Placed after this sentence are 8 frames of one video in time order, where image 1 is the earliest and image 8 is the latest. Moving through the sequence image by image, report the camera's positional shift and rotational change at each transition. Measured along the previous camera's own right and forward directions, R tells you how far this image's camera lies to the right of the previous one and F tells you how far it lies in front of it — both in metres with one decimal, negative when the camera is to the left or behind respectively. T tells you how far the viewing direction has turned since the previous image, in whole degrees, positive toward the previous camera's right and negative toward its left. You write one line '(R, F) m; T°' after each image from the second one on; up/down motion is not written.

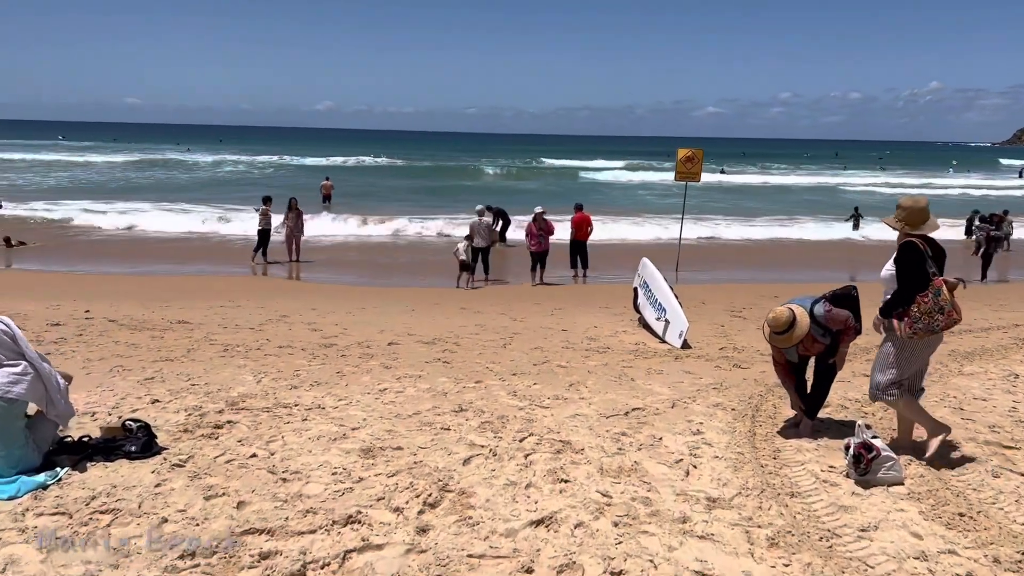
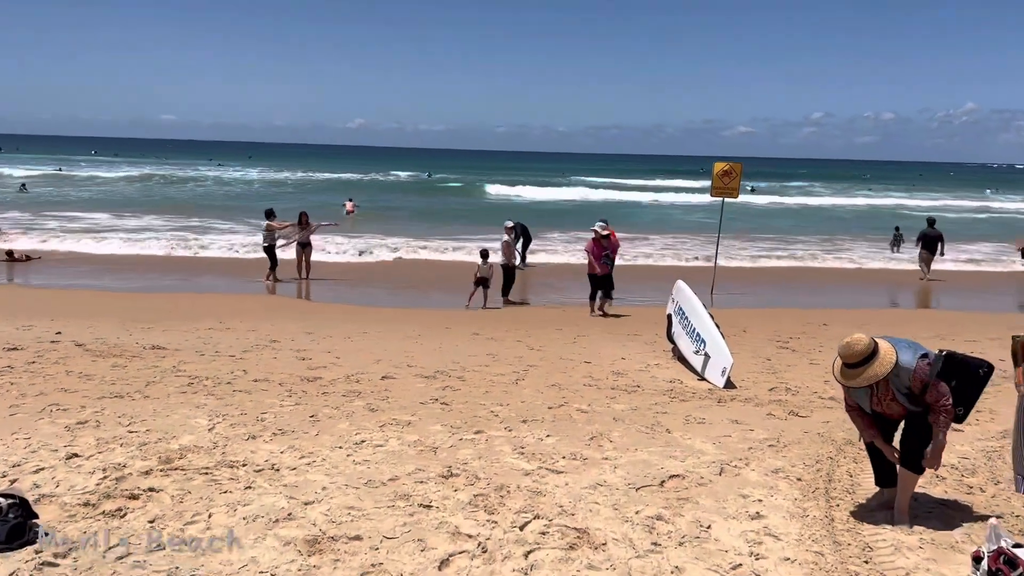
(+0.1, +1.0) m; -2°
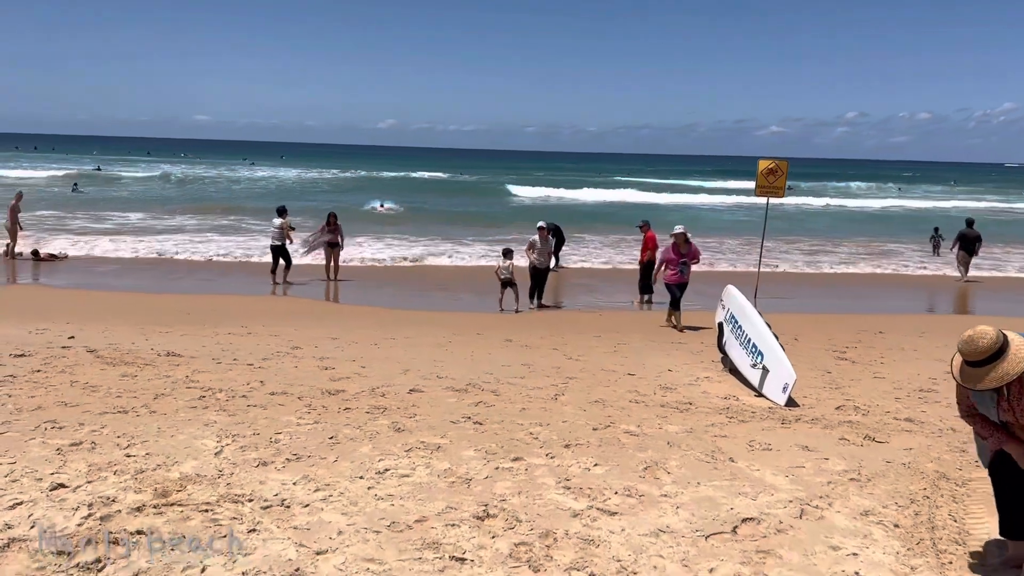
(-0.1, +0.5) m; -2°
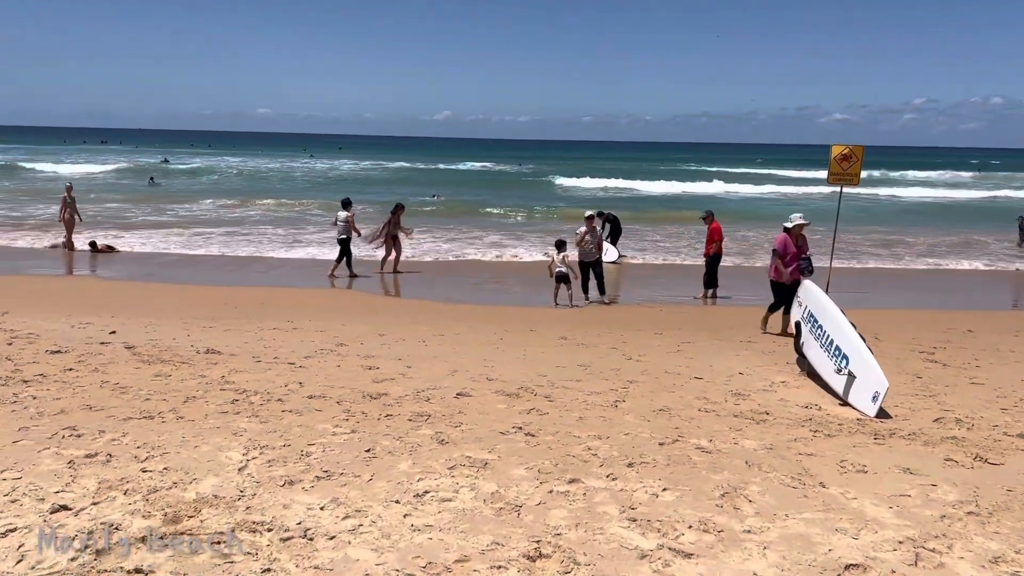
(0.0, +0.5) m; -4°
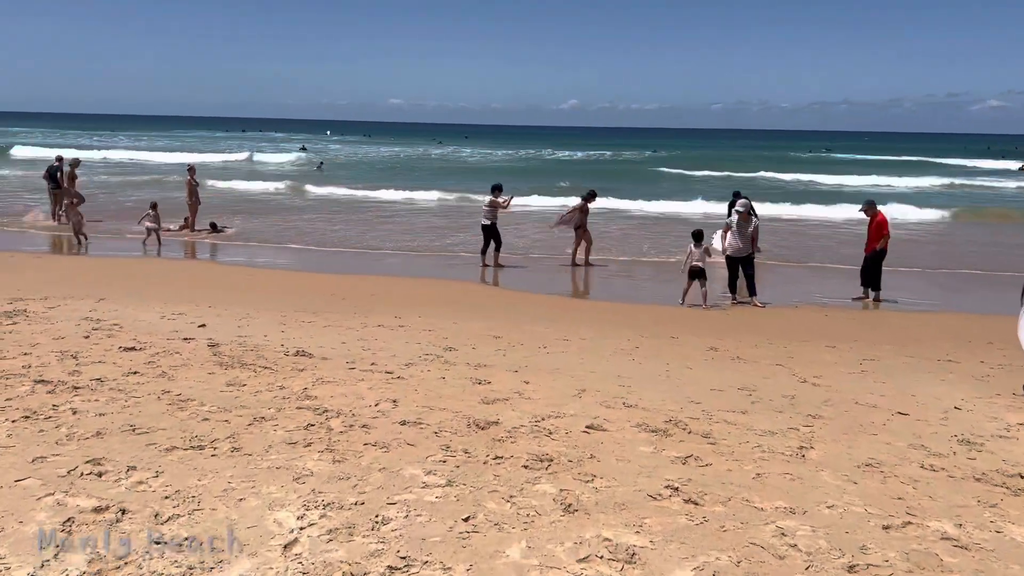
(-0.1, +1.1) m; -8°
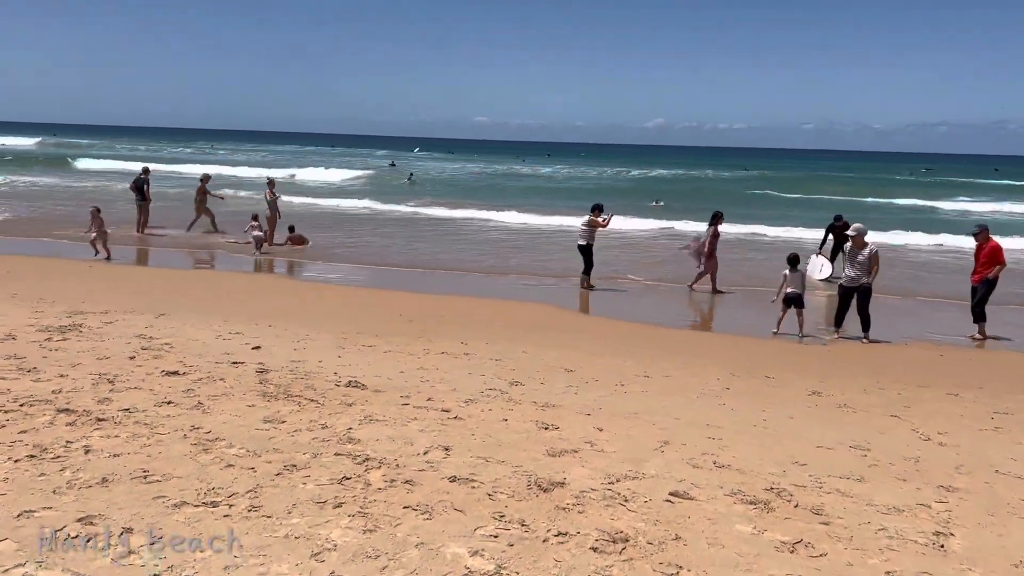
(0.0, +0.6) m; -5°
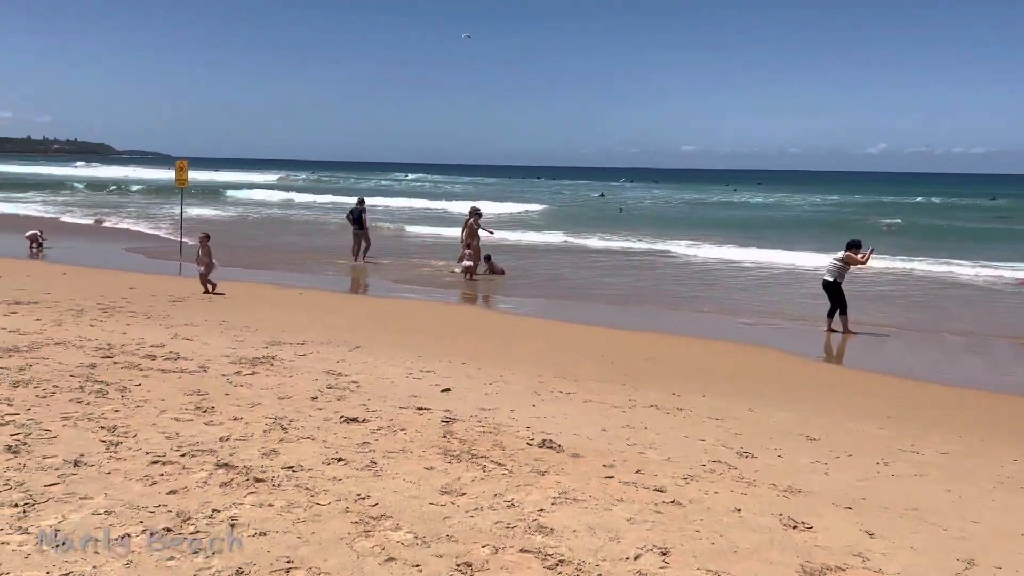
(-0.1, +0.8) m; -14°
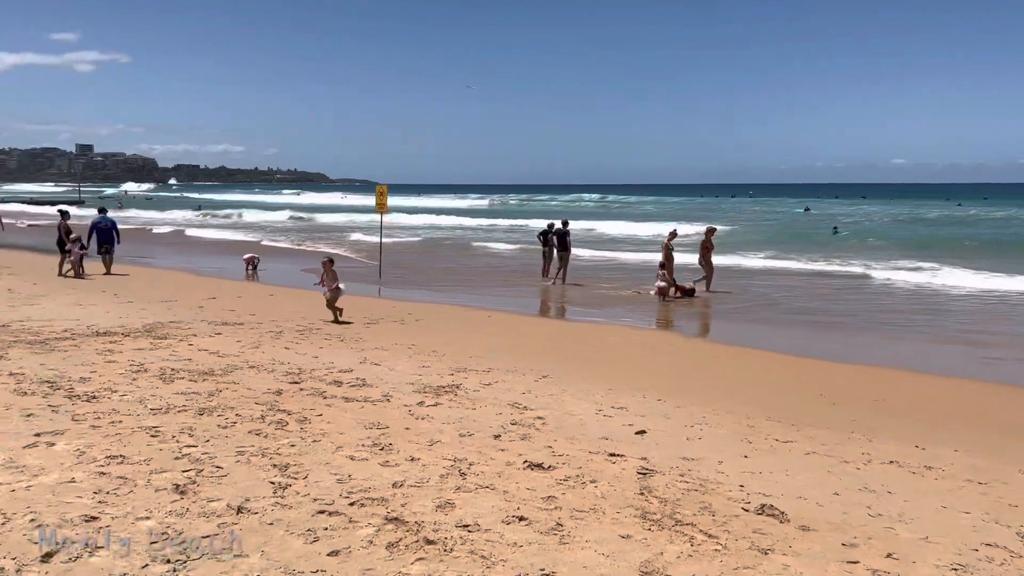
(-0.1, +0.5) m; -13°
